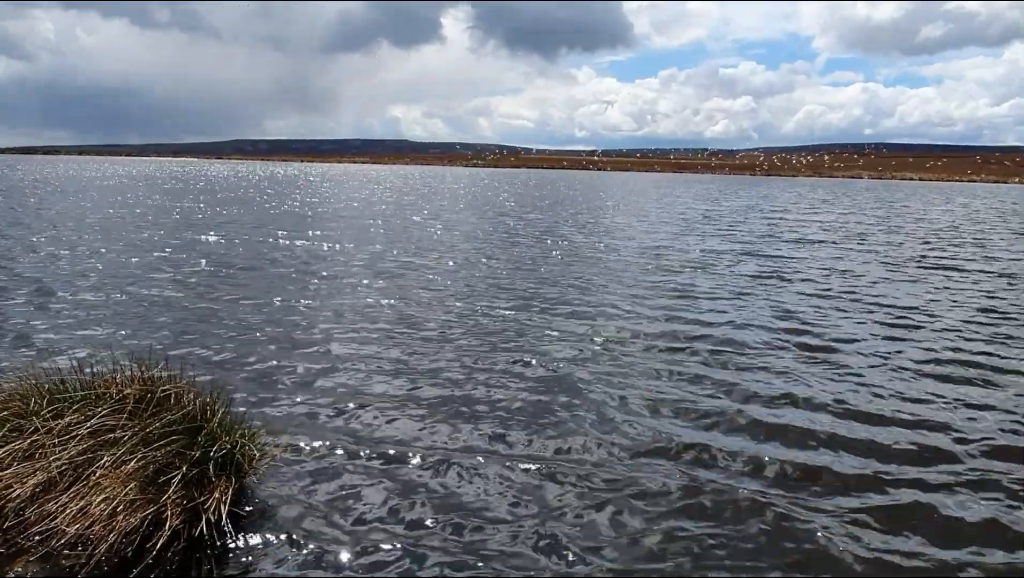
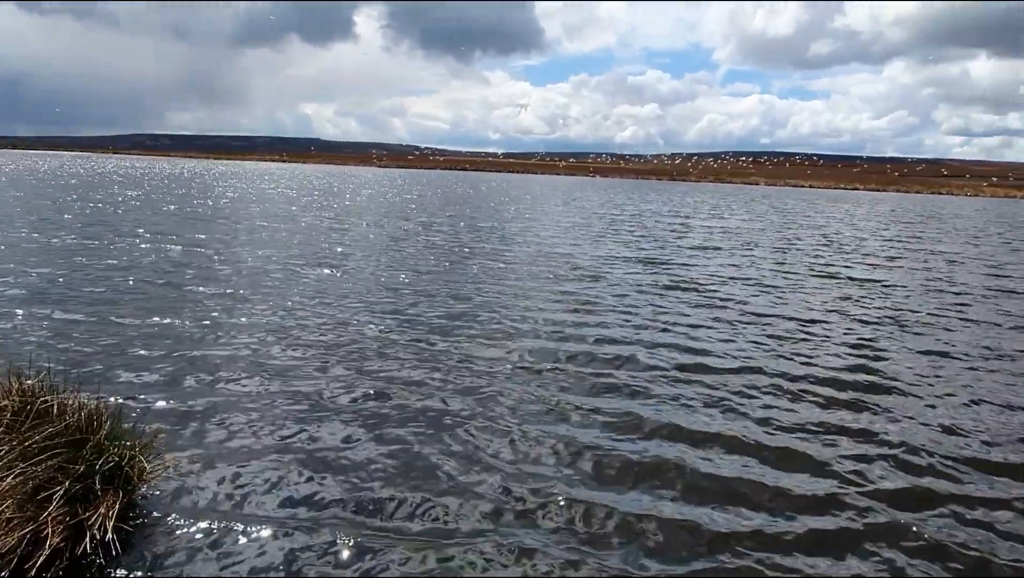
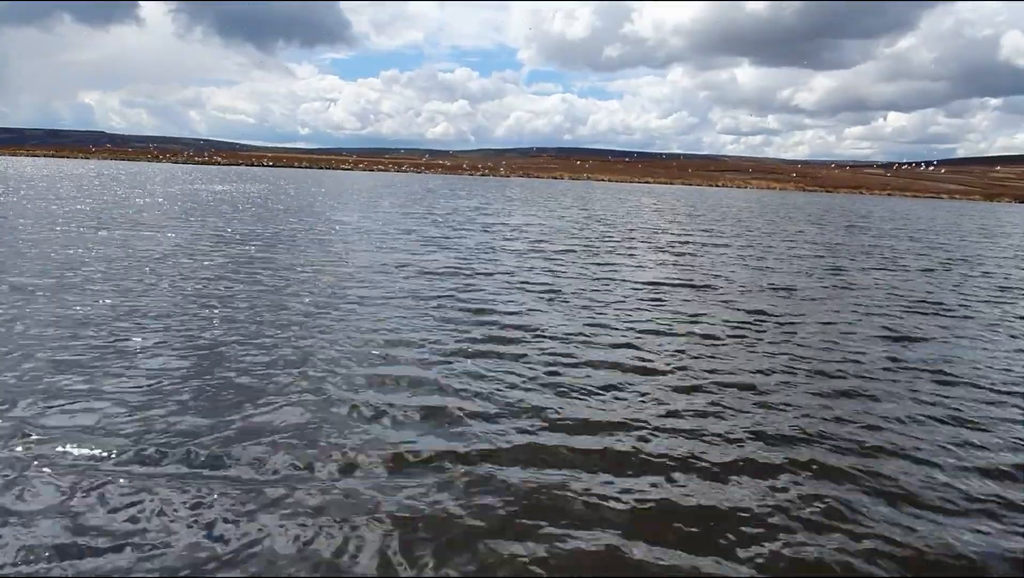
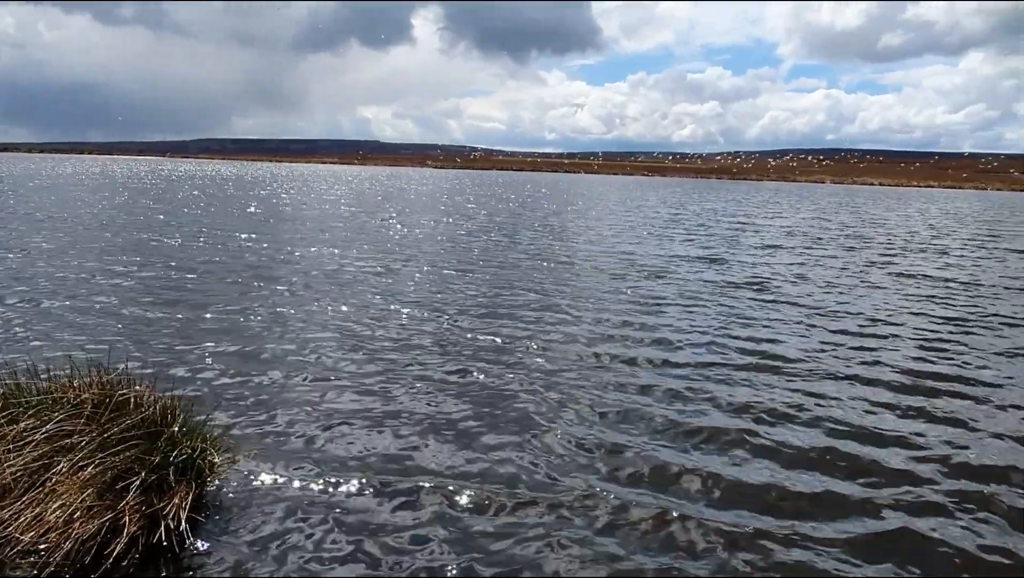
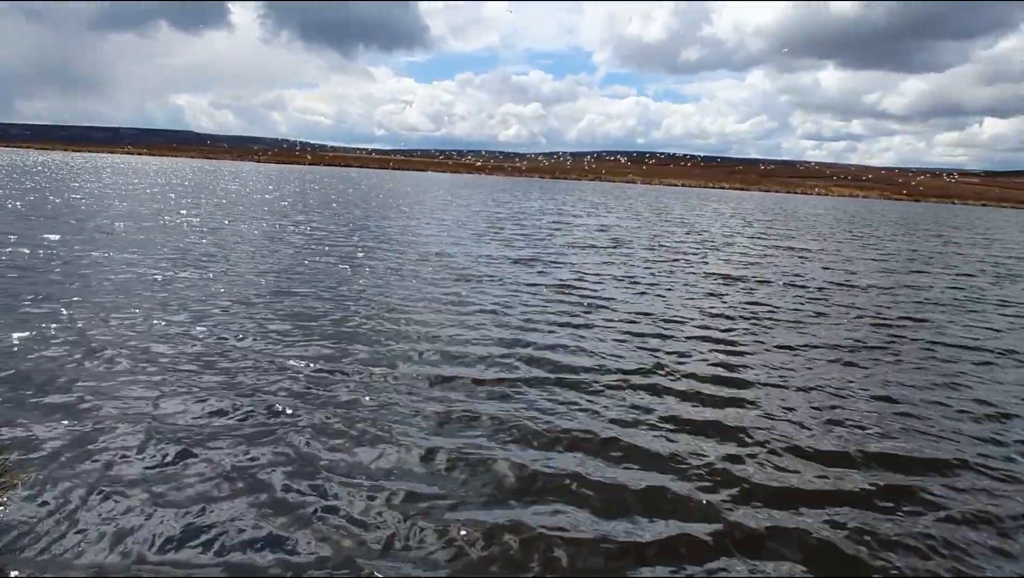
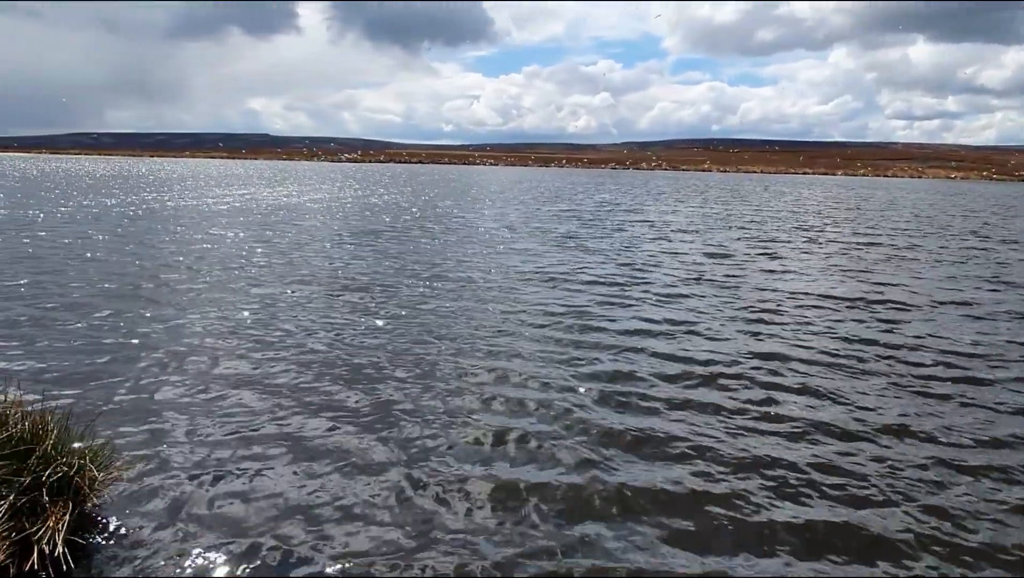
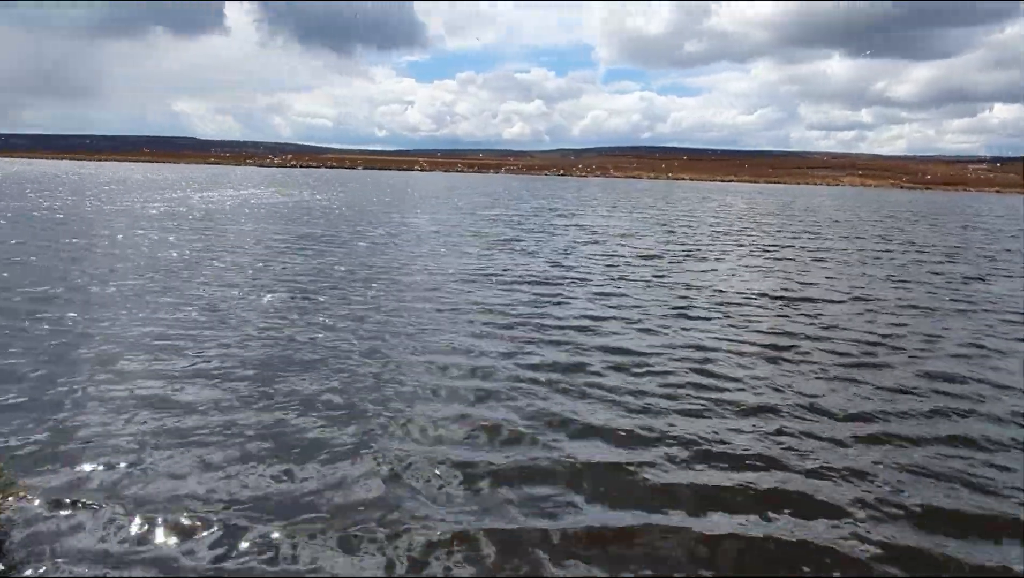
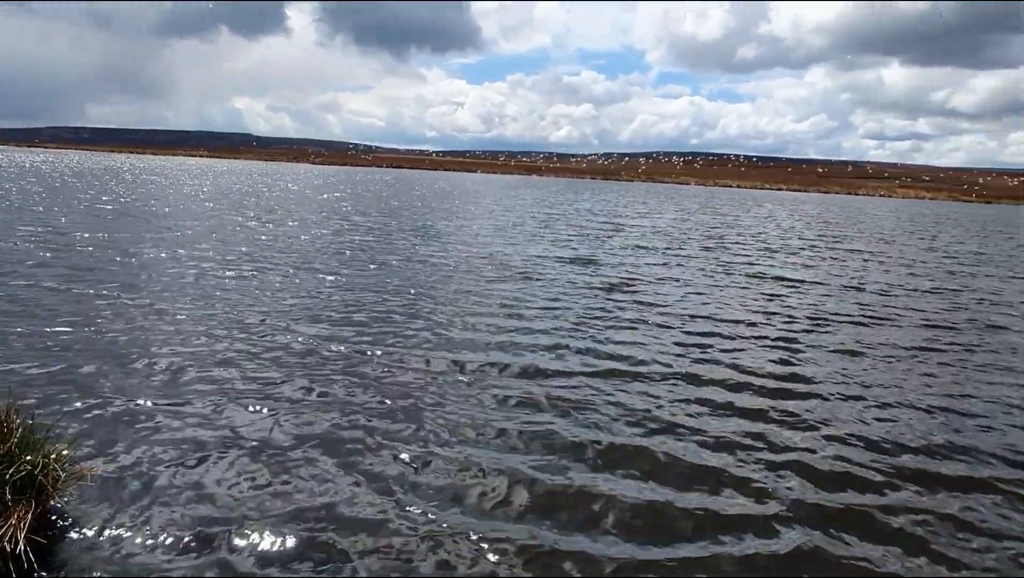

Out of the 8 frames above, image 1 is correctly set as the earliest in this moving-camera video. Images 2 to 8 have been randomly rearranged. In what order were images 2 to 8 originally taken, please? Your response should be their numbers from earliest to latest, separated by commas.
4, 2, 8, 5, 3, 7, 6
